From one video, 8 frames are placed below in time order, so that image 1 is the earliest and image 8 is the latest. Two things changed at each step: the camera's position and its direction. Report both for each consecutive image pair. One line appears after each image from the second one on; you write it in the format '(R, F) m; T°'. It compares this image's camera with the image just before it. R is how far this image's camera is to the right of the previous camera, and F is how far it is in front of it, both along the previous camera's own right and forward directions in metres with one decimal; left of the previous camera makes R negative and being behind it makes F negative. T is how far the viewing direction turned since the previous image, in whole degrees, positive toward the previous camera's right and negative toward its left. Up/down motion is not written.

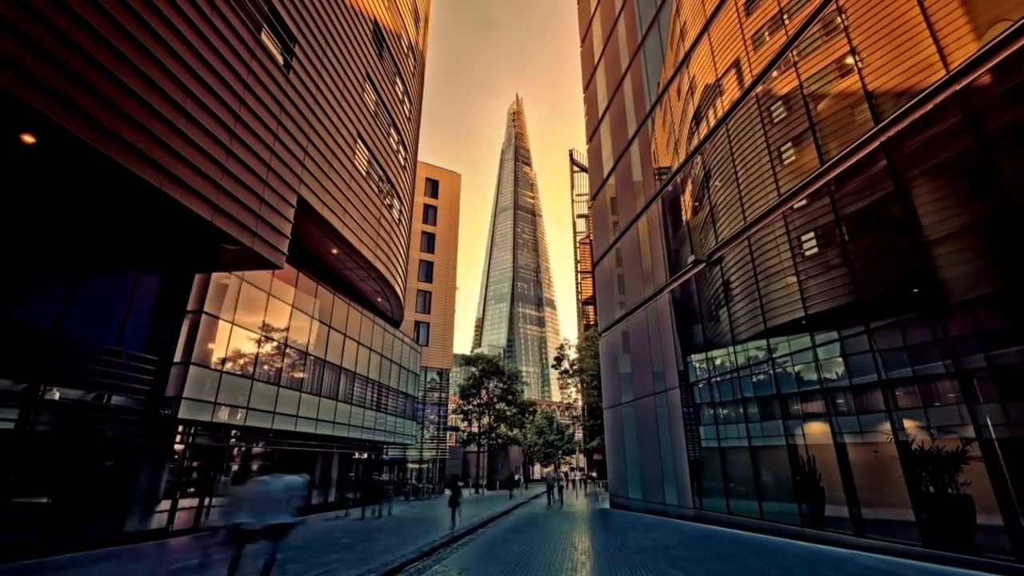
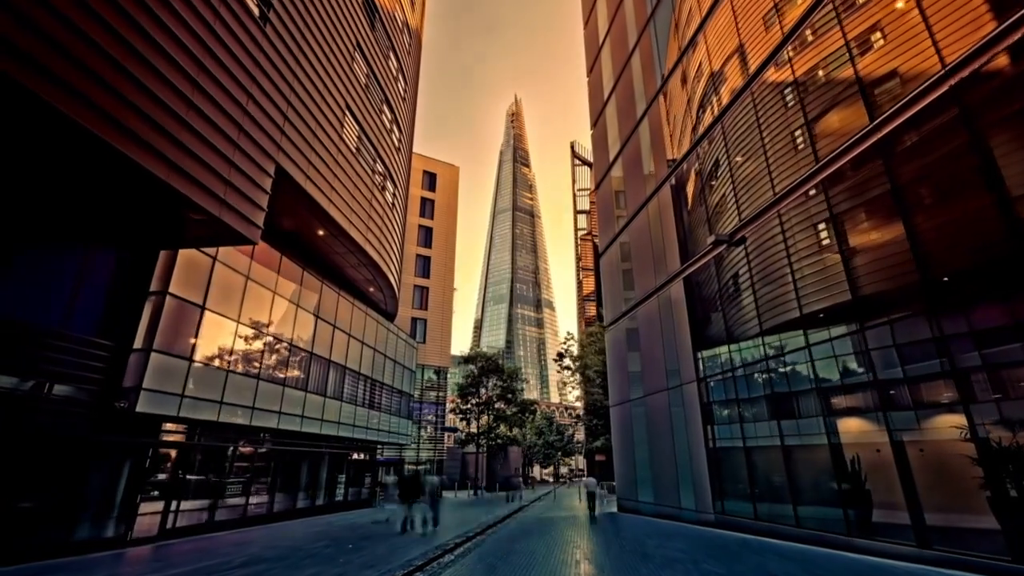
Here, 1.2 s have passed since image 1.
(-0.1, +1.2) m; 0°
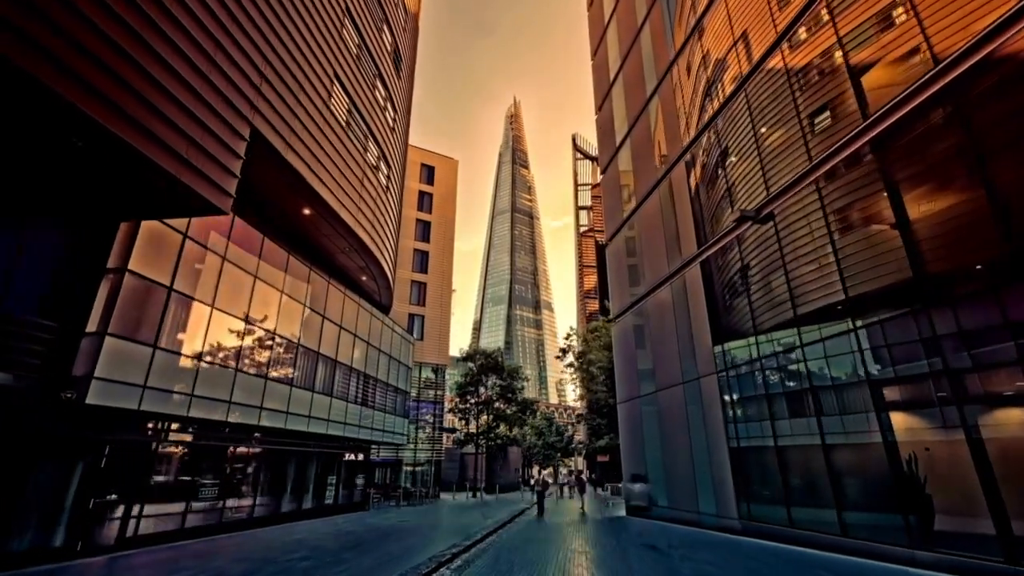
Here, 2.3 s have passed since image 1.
(-0.1, +1.2) m; 0°
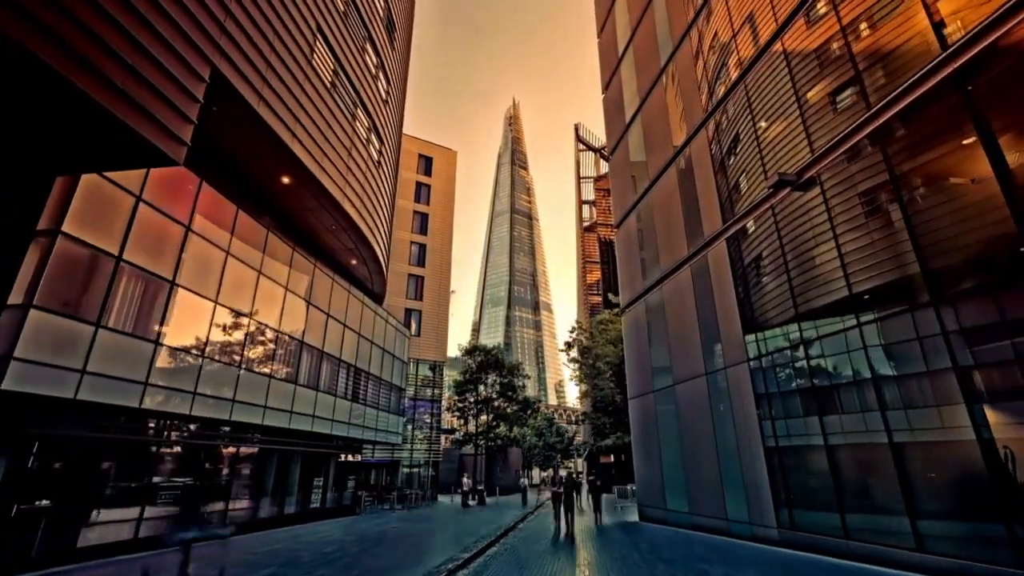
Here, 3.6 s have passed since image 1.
(-0.2, +1.4) m; 0°
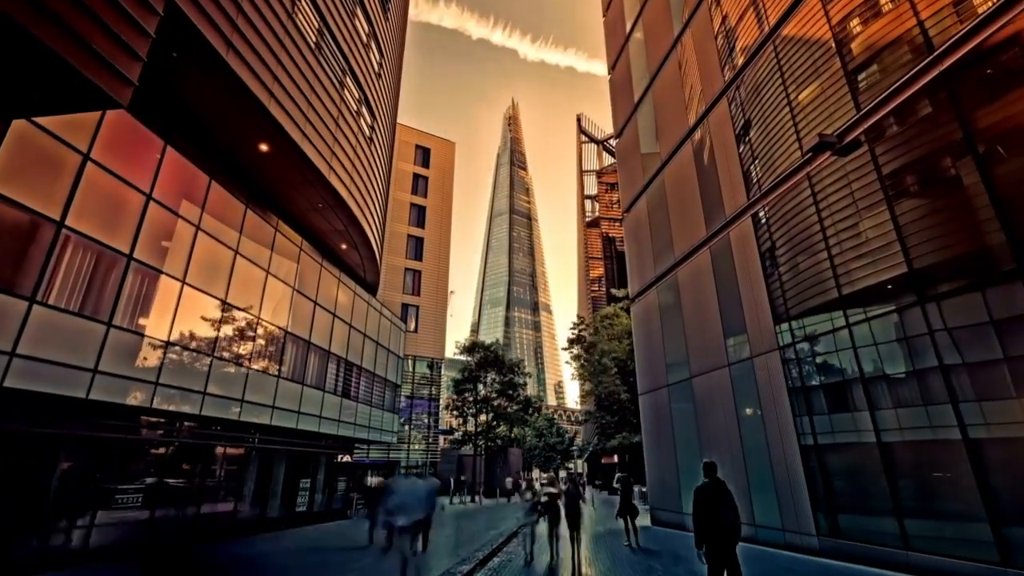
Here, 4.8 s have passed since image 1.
(-0.1, +1.2) m; 0°
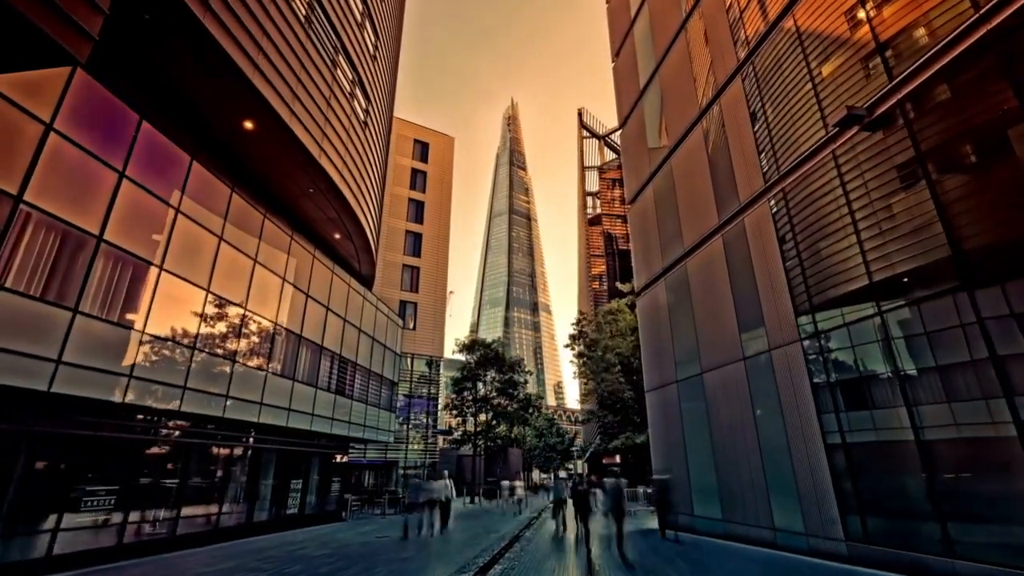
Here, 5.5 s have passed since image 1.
(-0.1, +0.7) m; 0°
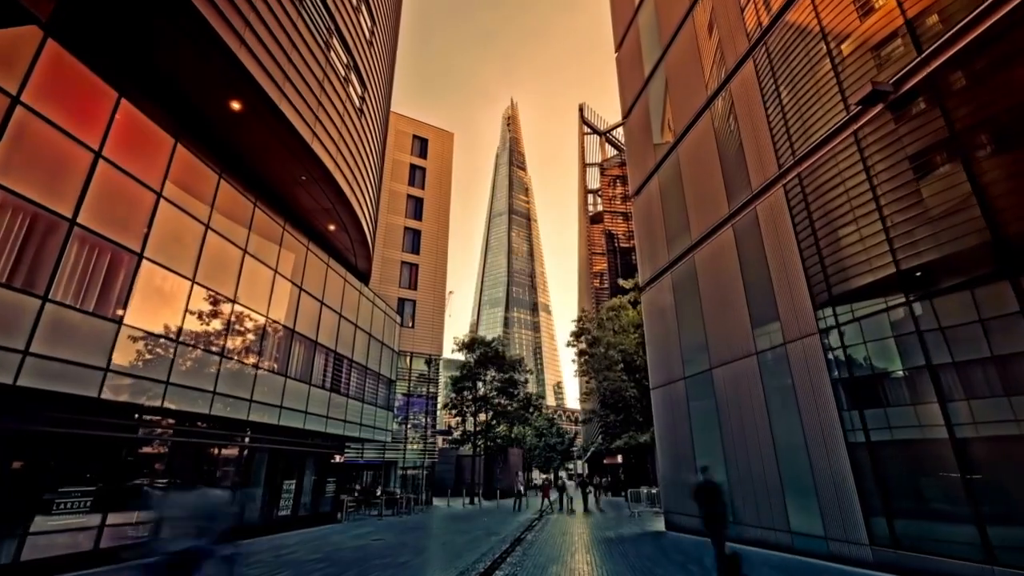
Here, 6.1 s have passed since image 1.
(0.0, +0.5) m; 0°
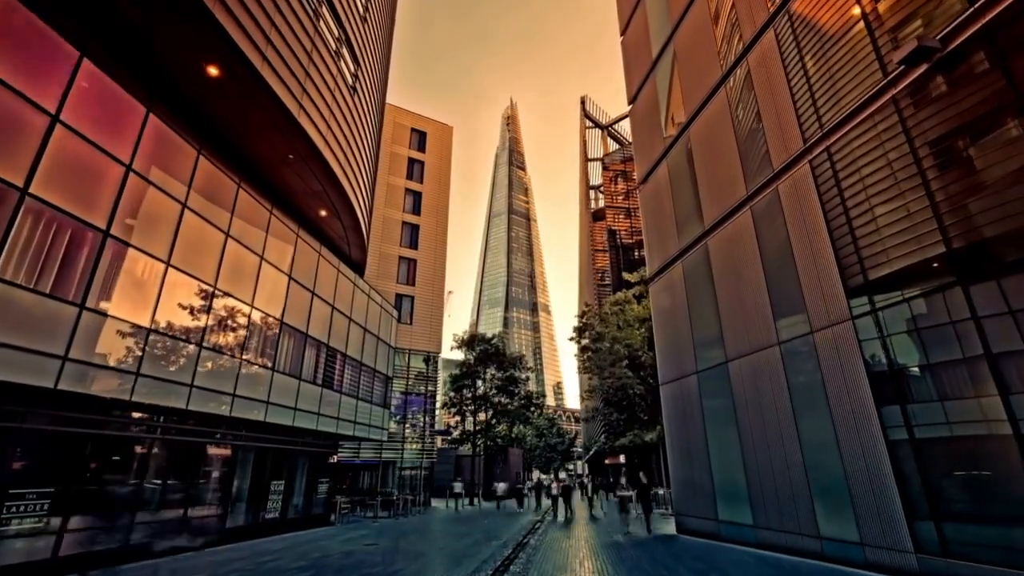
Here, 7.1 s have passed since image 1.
(-0.1, +0.8) m; 0°
